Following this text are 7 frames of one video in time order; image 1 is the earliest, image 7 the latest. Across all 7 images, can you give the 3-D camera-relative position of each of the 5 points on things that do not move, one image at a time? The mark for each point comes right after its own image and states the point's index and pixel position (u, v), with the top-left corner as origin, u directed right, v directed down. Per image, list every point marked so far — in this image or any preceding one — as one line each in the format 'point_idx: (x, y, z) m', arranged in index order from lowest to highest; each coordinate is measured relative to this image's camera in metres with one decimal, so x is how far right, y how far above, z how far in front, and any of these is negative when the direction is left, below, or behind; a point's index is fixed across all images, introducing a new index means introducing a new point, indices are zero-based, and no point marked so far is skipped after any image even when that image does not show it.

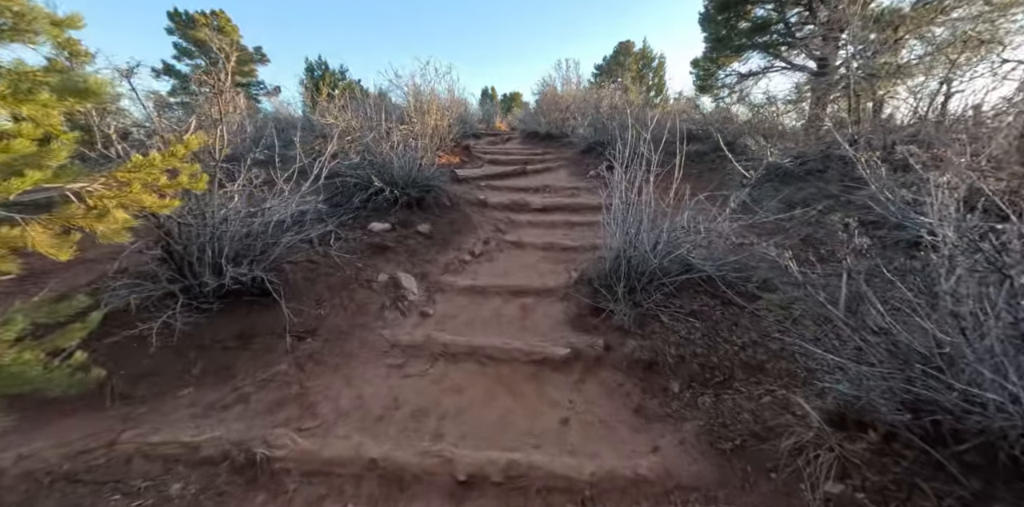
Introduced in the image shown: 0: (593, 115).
0: (+1.7, +2.9, +7.7) m
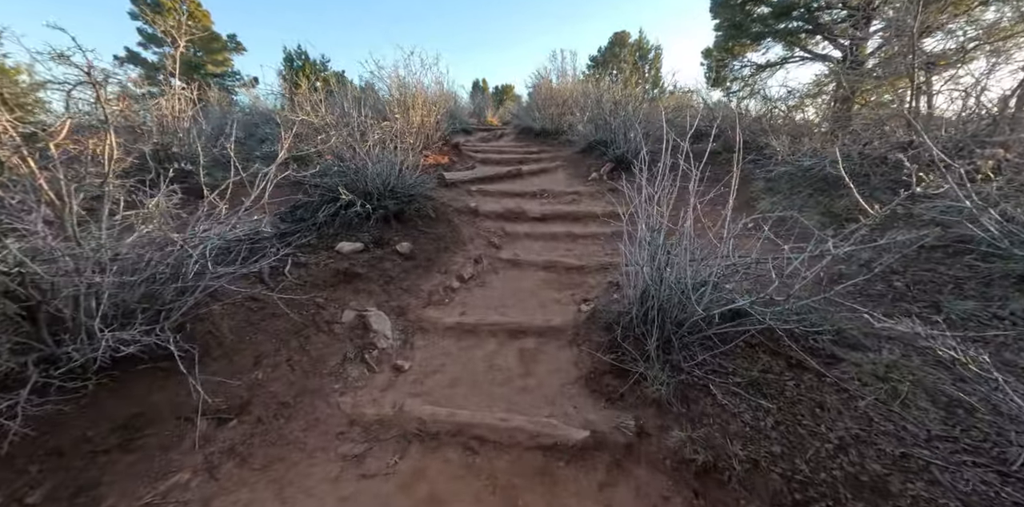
0: (+1.6, +2.8, +7.2) m
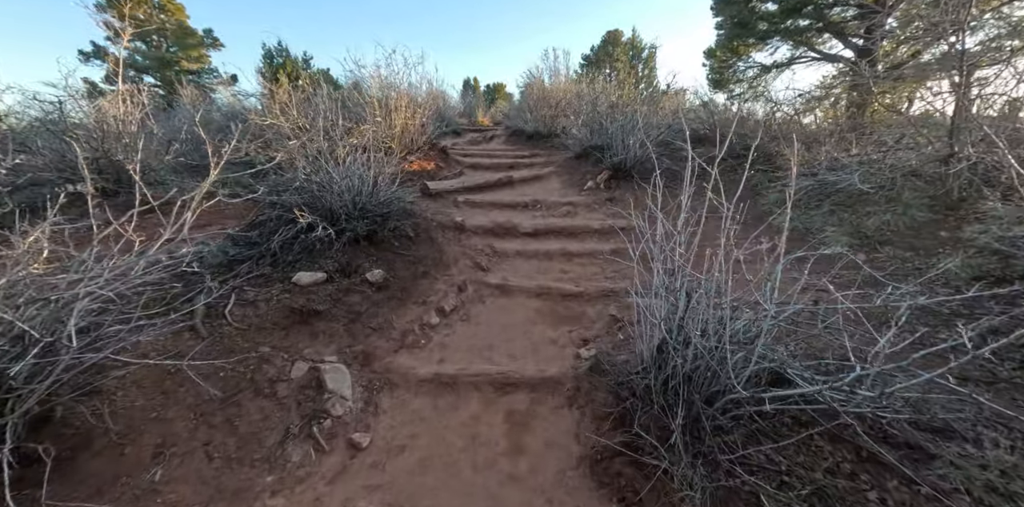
0: (+1.4, +2.6, +6.8) m
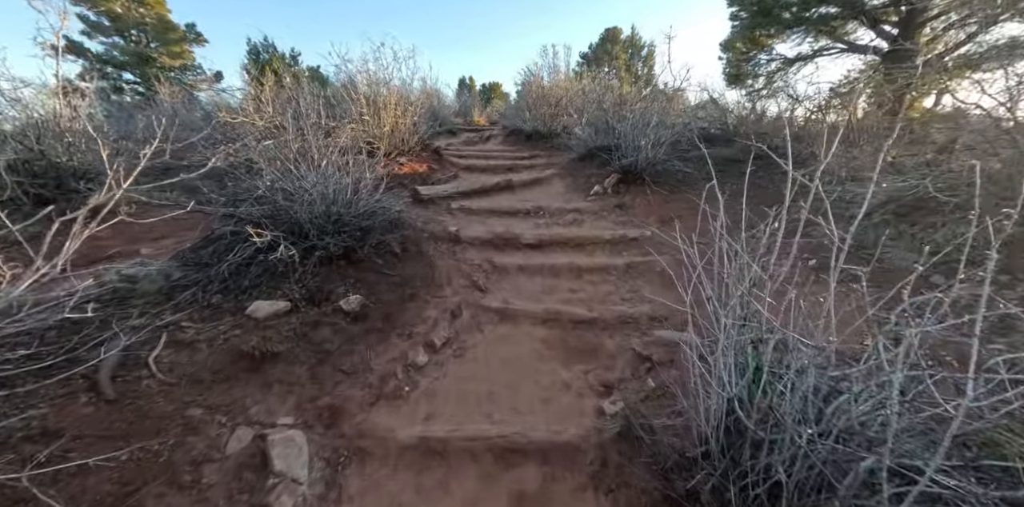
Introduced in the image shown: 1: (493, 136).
0: (+1.4, +2.5, +6.3) m
1: (-0.5, +3.3, +10.0) m
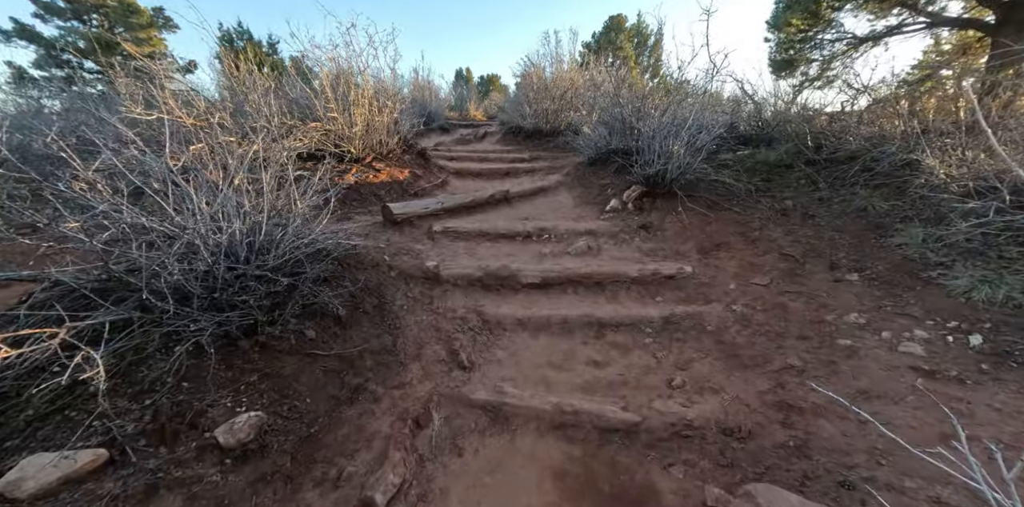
0: (+1.3, +2.2, +5.4) m
1: (-0.6, +3.0, +9.0) m
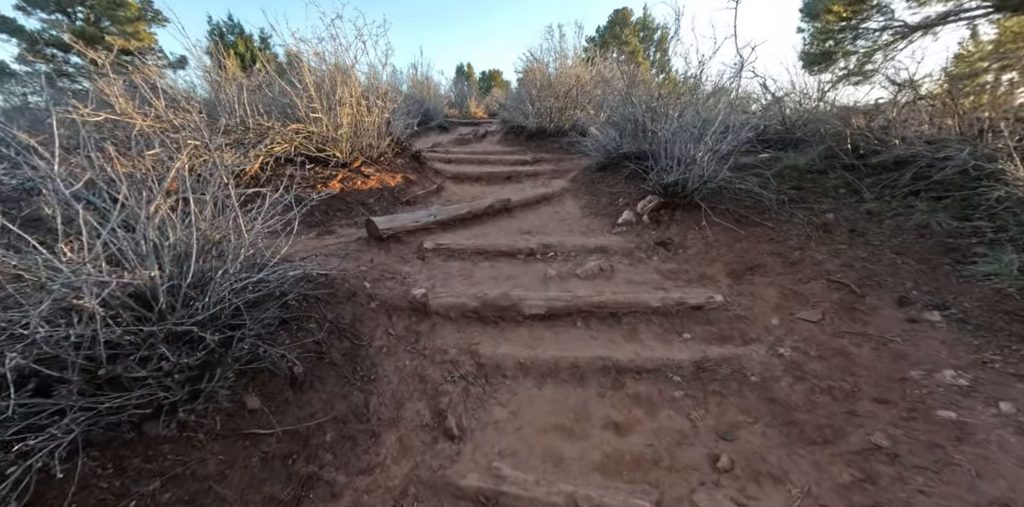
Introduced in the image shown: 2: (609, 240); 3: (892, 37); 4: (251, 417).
0: (+1.4, +2.0, +4.9) m
1: (-0.5, +2.8, +8.6) m
2: (+0.9, +0.2, +3.3) m
3: (+3.5, +2.0, +3.4) m
4: (-1.0, -0.6, +1.4) m
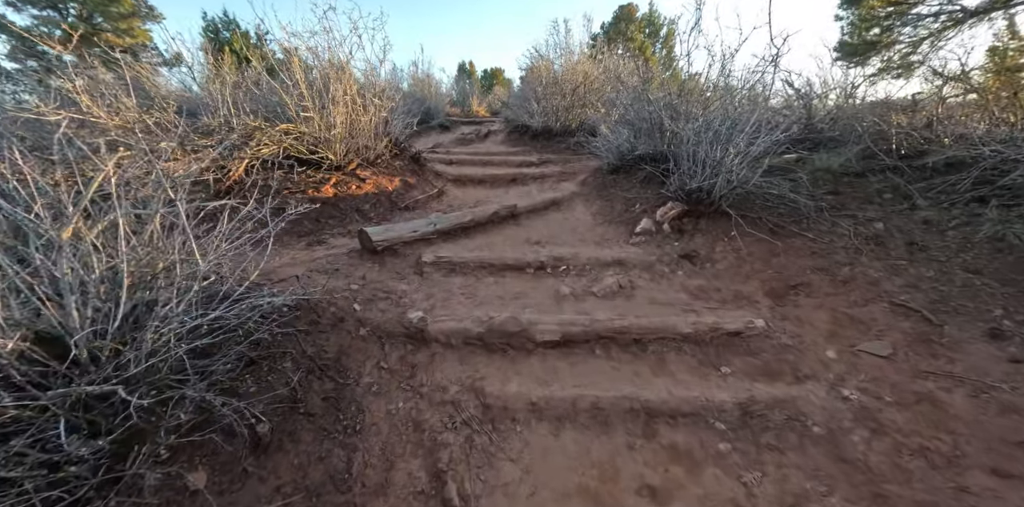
0: (+1.4, +1.9, +4.6) m
1: (-0.4, +2.7, +8.3) m
2: (+1.0, 0.0, +3.0) m
3: (+3.6, +1.9, +3.0) m
4: (-1.0, -0.7, +1.1) m
